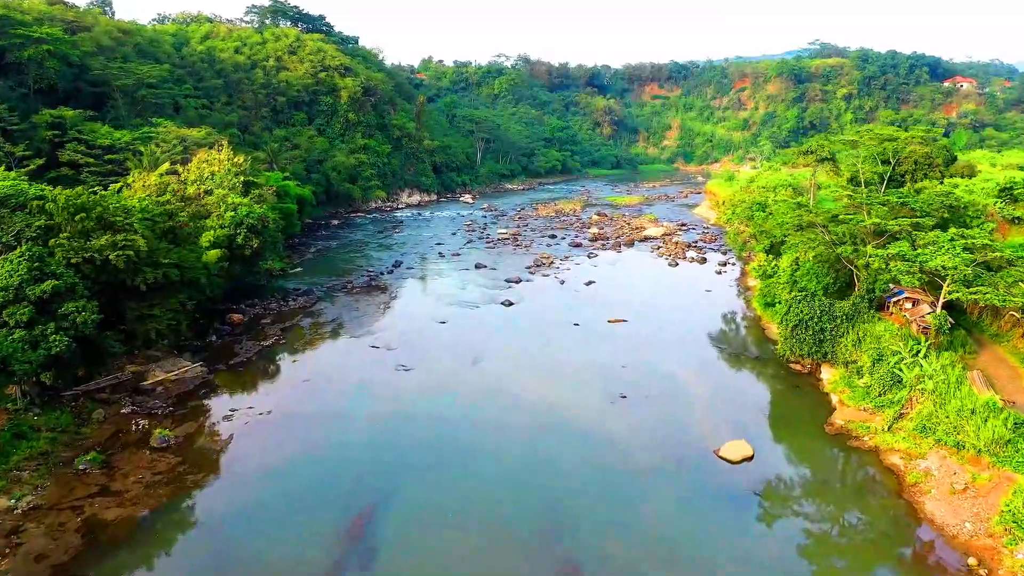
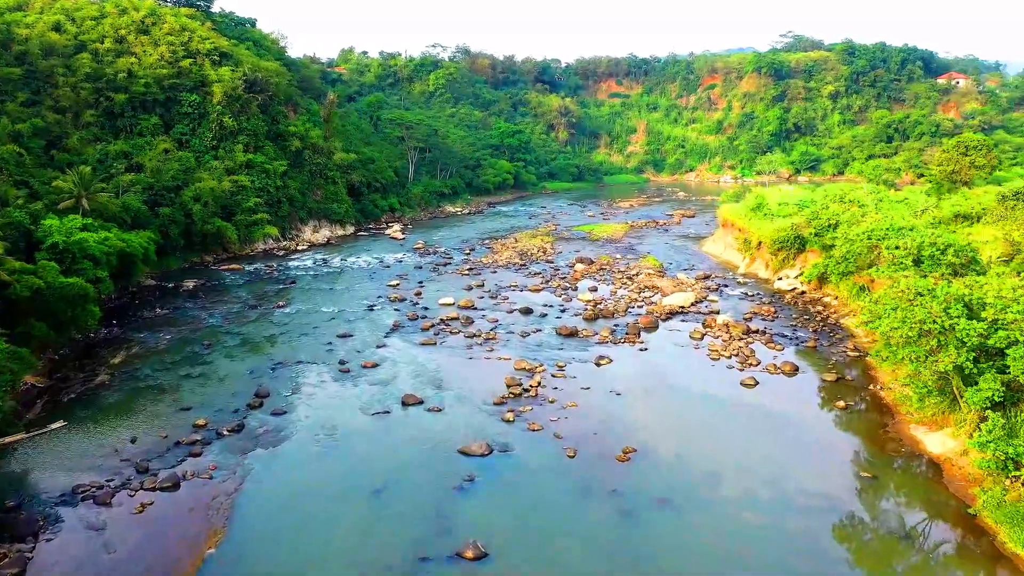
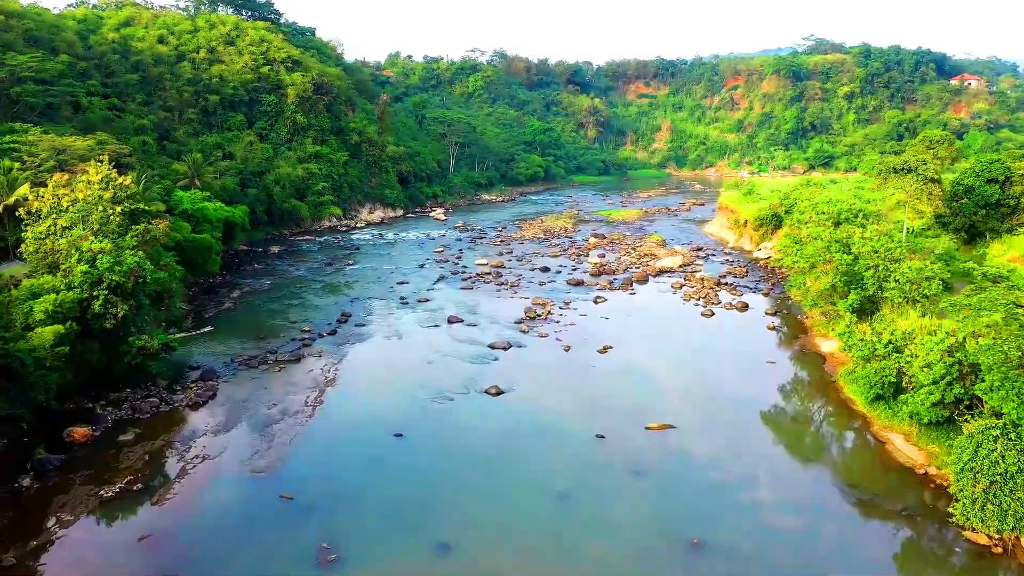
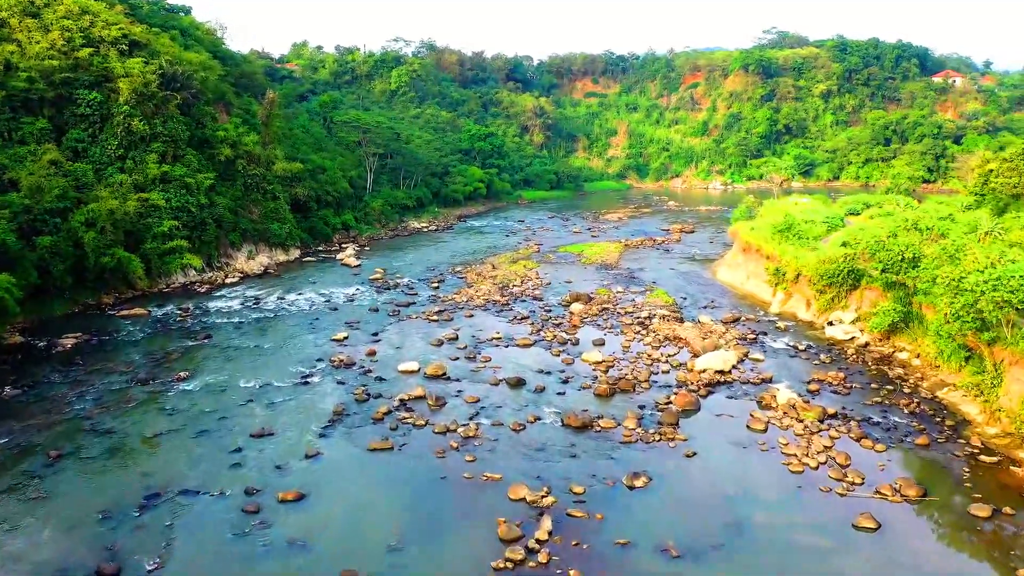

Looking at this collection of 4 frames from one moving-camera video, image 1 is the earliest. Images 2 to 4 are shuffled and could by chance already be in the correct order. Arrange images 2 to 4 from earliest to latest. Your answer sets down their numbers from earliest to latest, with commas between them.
3, 2, 4
